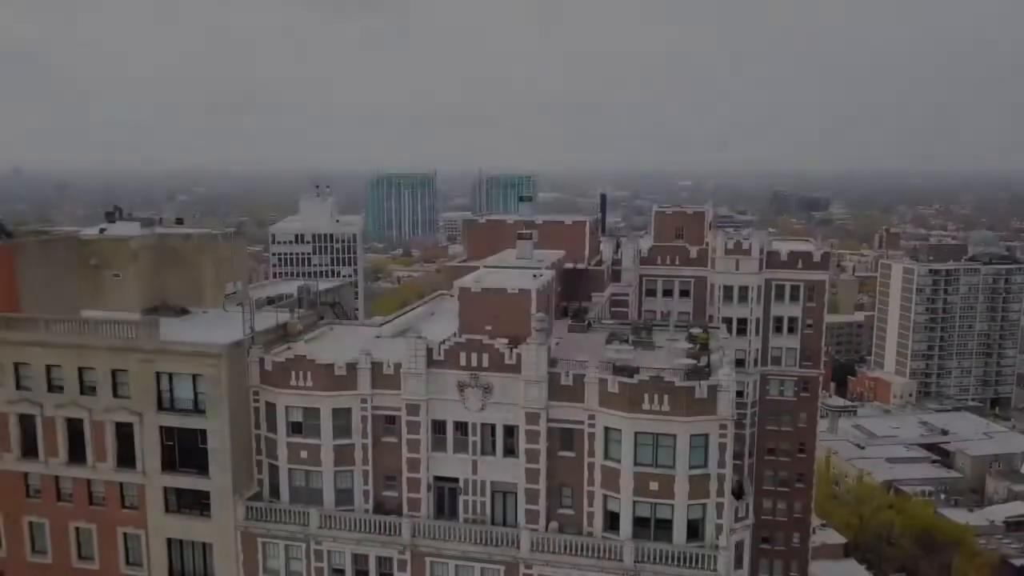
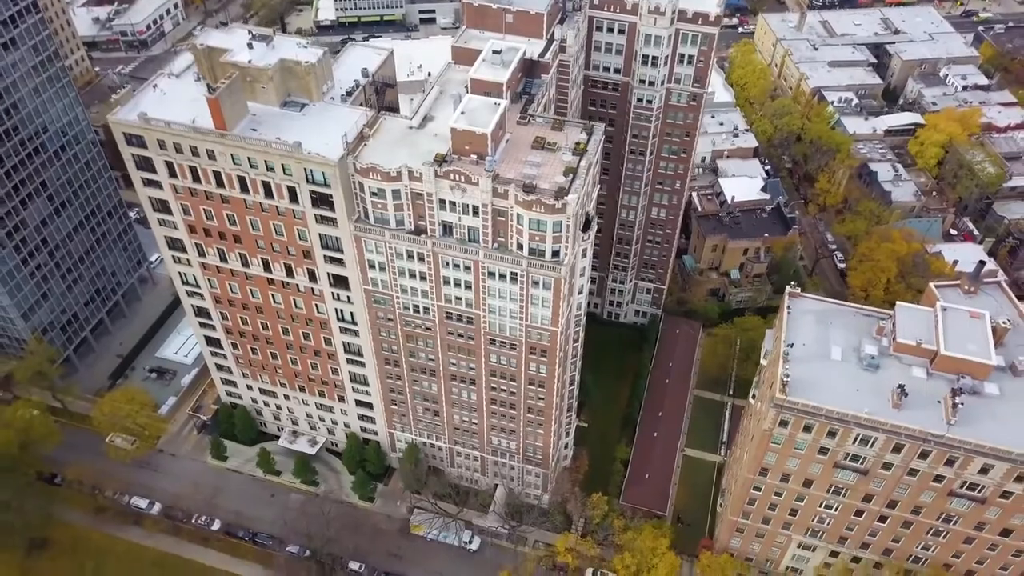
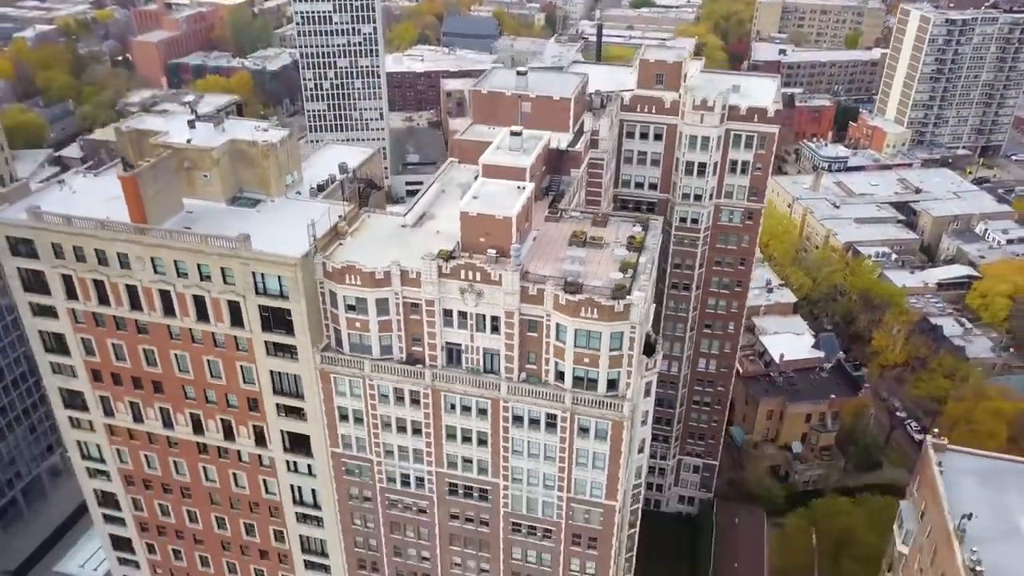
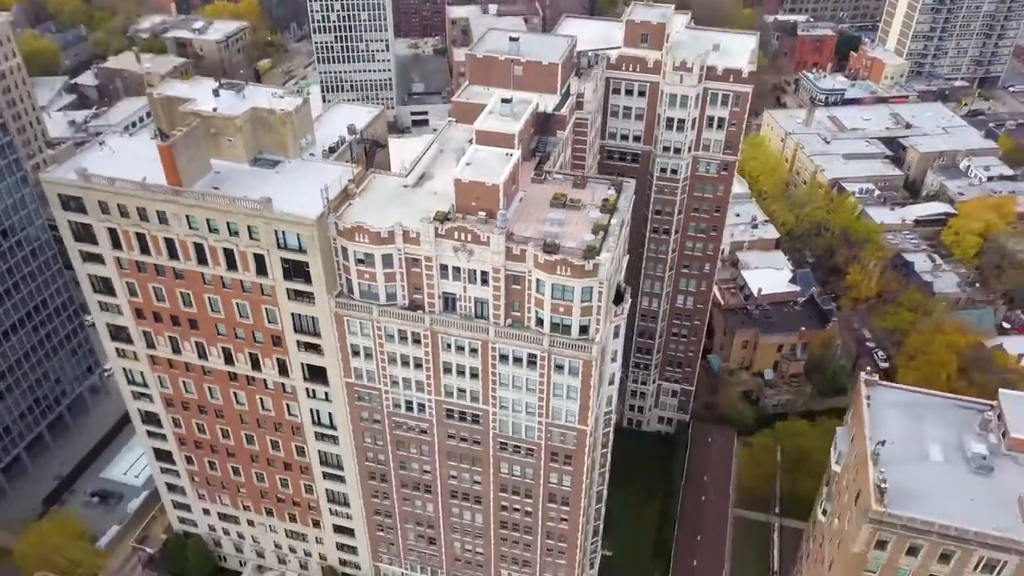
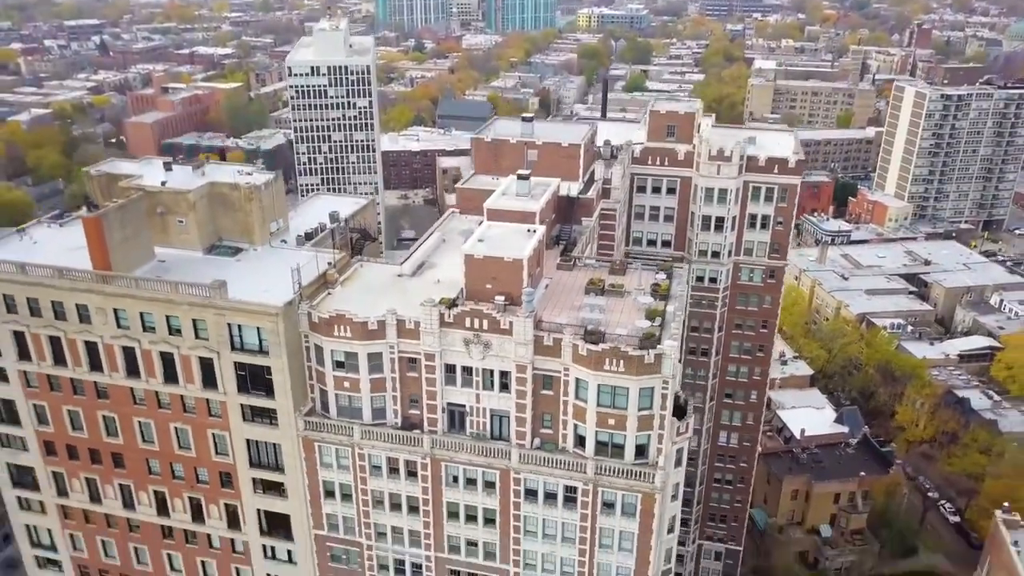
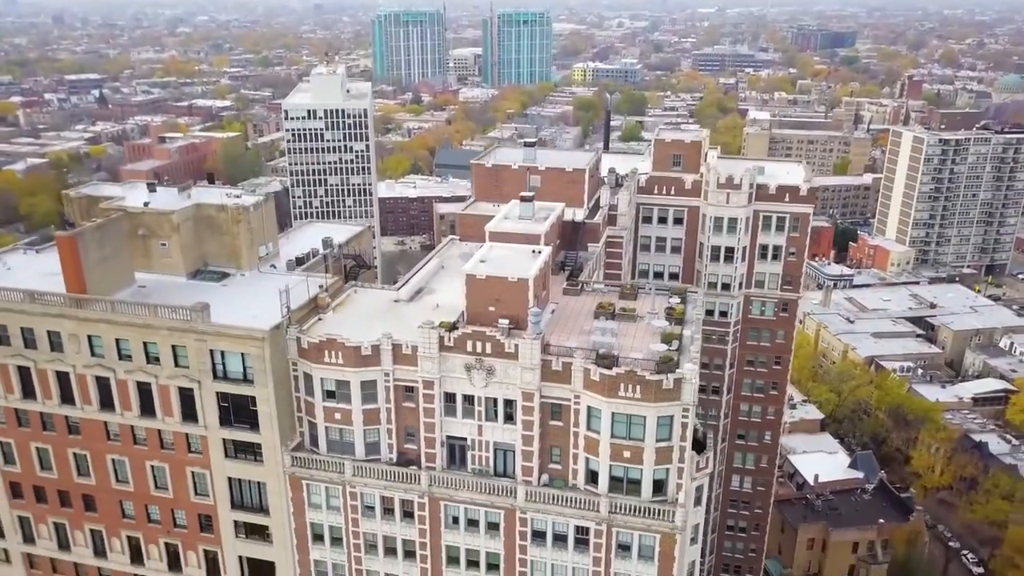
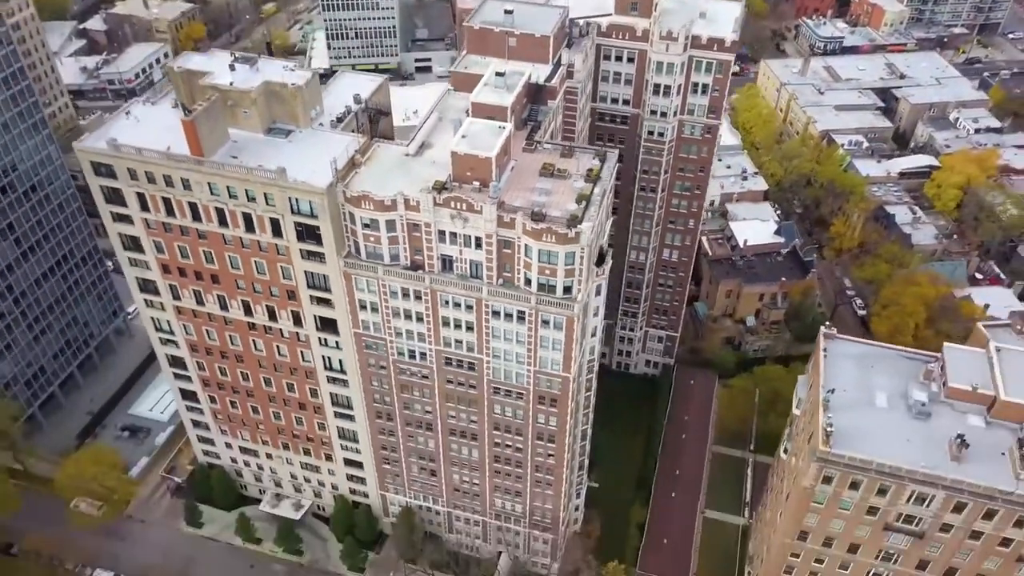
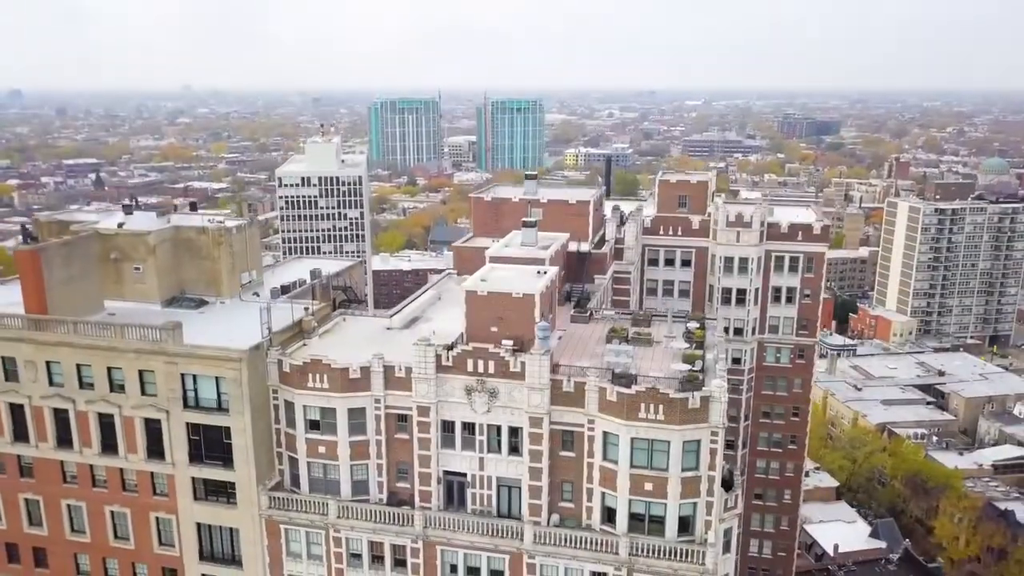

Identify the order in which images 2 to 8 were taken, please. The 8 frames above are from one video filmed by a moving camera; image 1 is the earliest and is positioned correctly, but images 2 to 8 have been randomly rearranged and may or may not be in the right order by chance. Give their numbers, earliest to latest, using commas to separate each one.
8, 6, 5, 3, 4, 7, 2
